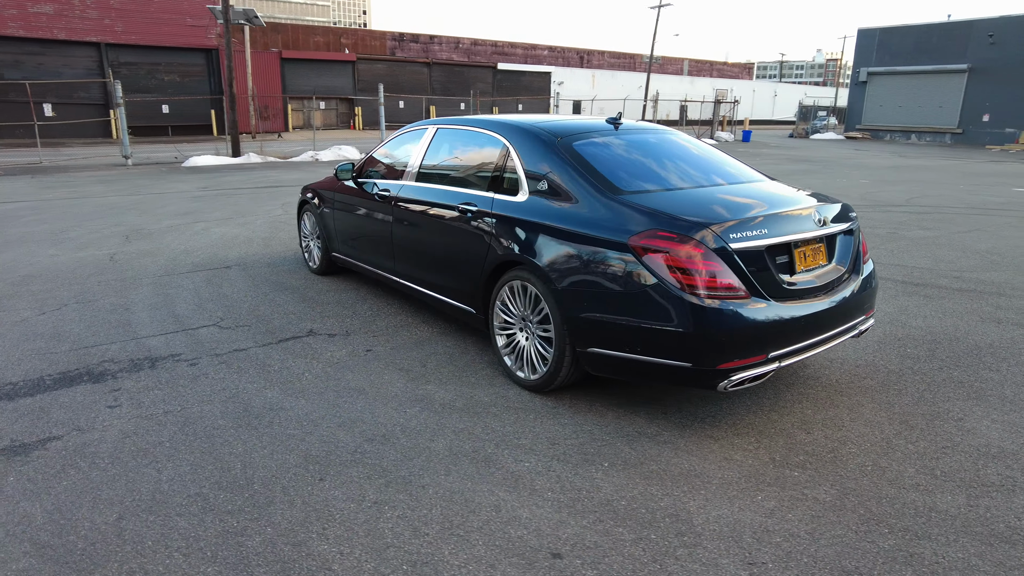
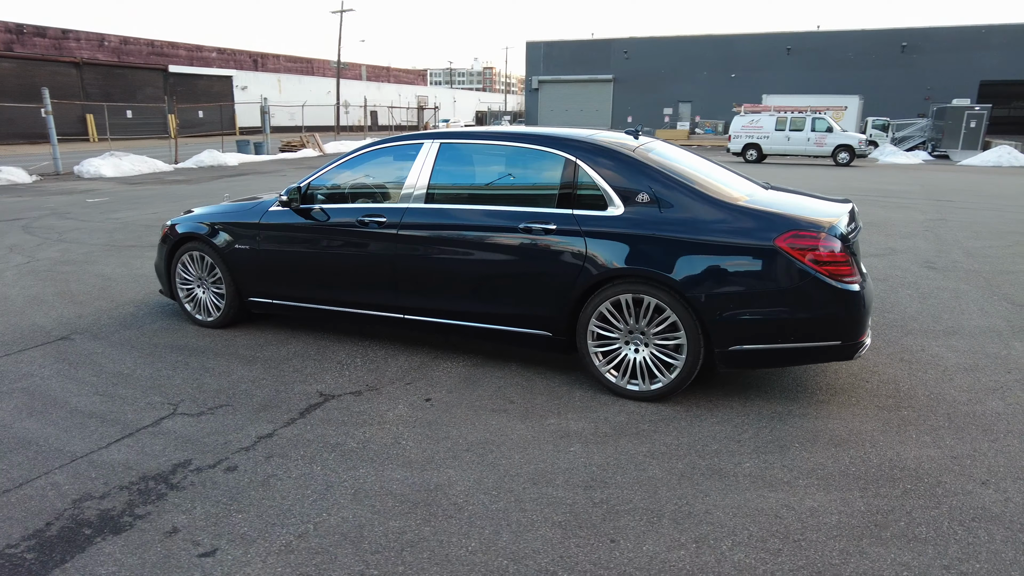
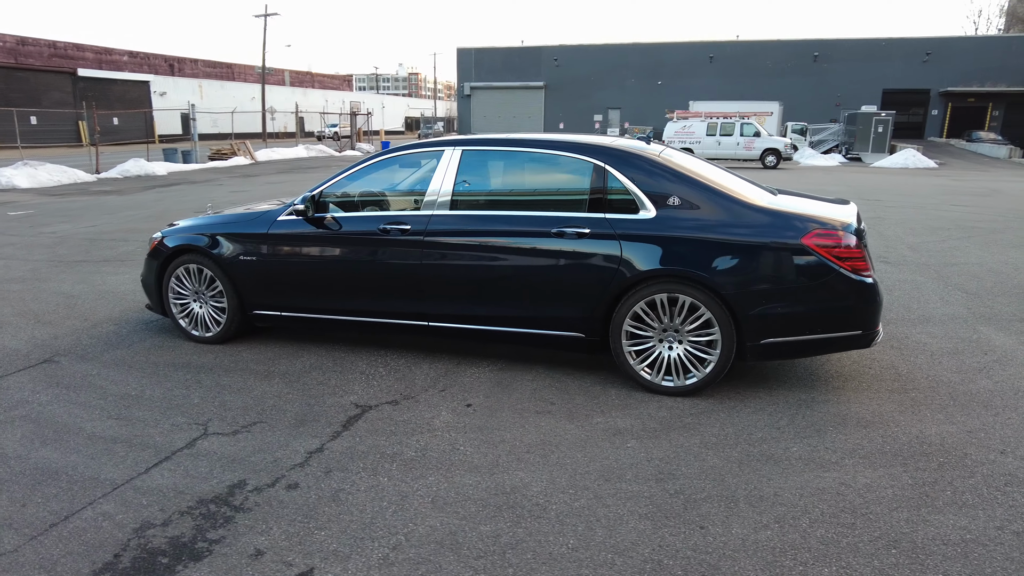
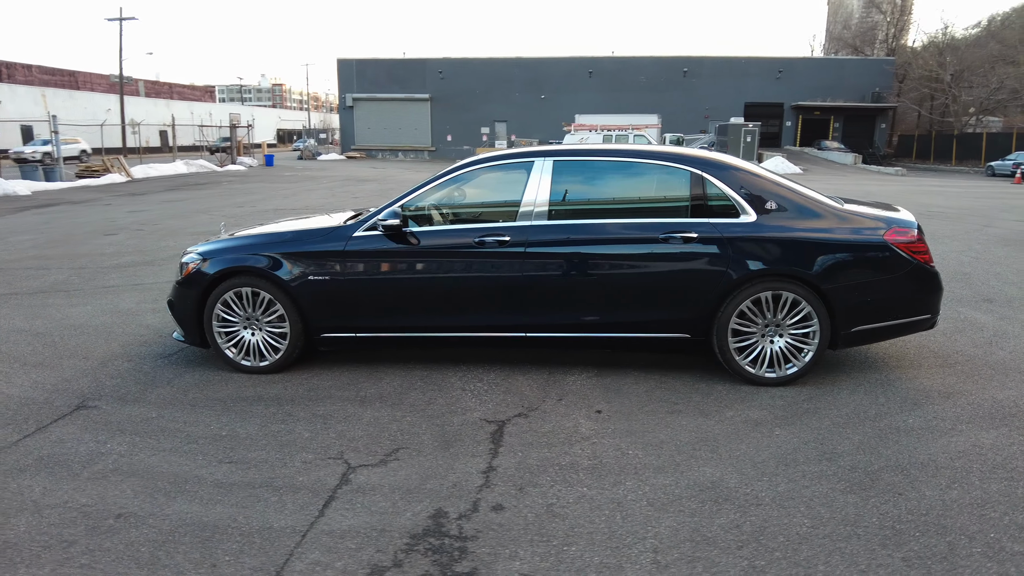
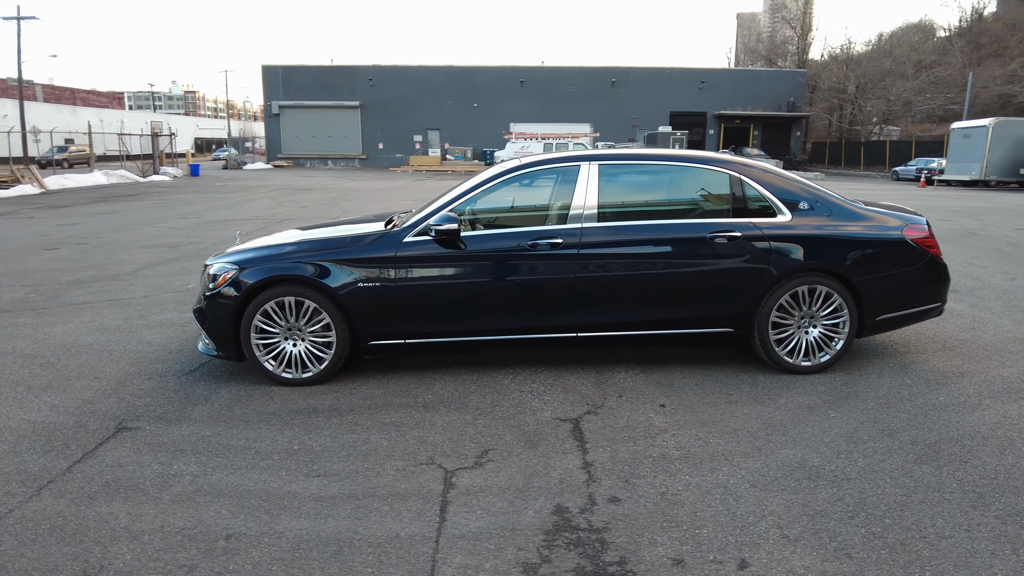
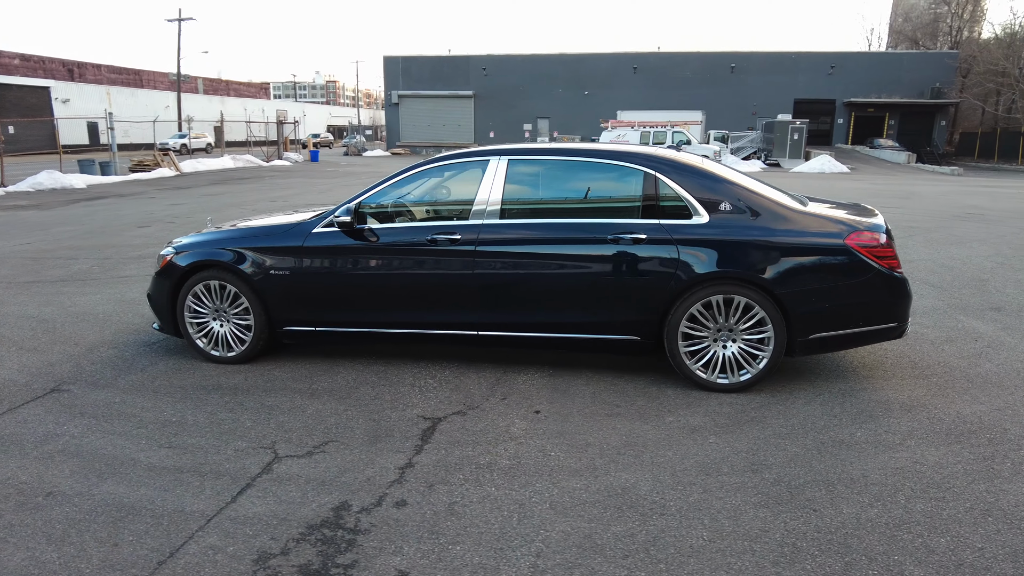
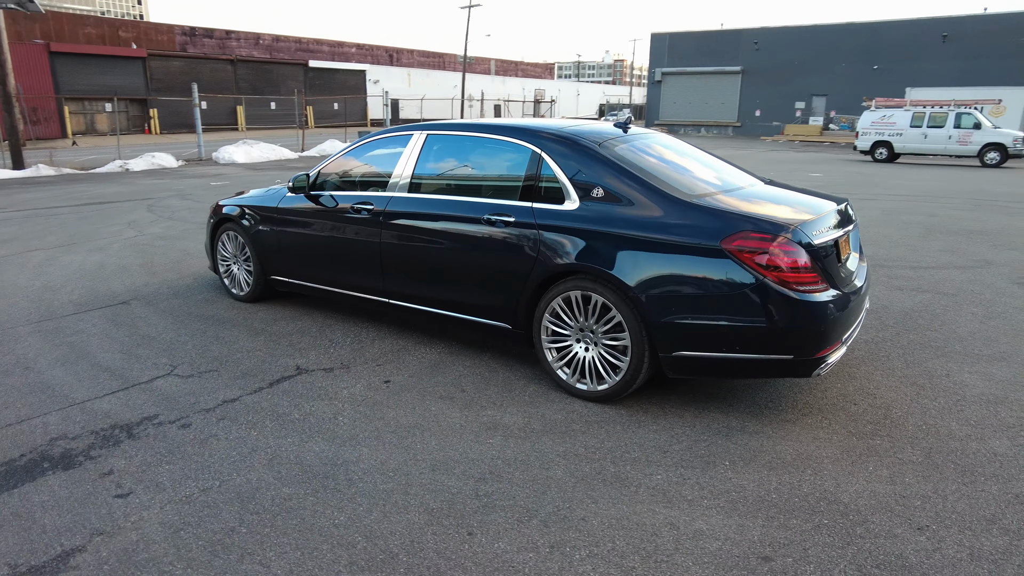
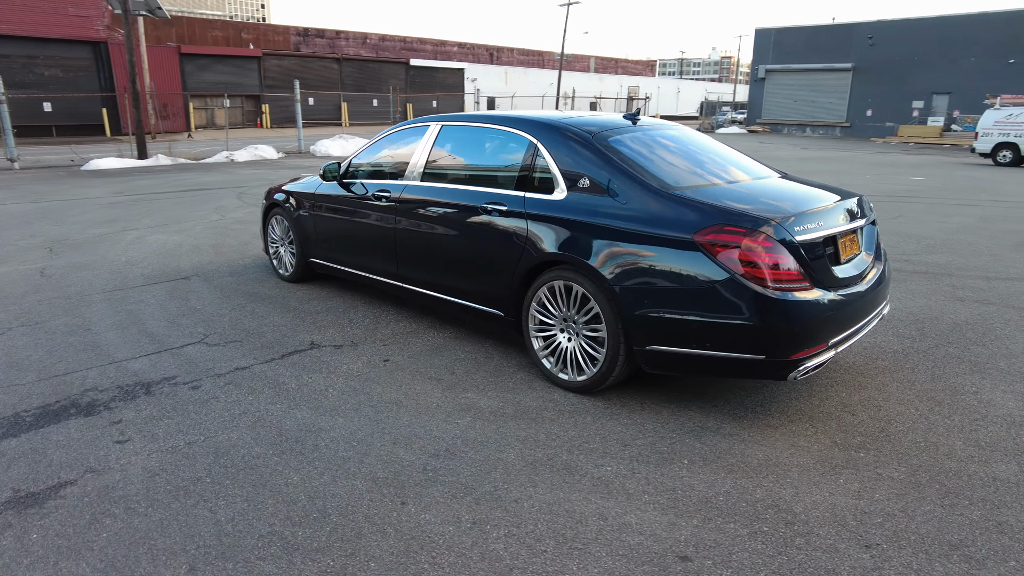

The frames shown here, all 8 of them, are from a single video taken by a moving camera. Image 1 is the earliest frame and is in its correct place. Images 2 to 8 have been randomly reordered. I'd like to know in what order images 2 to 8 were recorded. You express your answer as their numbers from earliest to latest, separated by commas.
8, 7, 2, 3, 6, 4, 5
